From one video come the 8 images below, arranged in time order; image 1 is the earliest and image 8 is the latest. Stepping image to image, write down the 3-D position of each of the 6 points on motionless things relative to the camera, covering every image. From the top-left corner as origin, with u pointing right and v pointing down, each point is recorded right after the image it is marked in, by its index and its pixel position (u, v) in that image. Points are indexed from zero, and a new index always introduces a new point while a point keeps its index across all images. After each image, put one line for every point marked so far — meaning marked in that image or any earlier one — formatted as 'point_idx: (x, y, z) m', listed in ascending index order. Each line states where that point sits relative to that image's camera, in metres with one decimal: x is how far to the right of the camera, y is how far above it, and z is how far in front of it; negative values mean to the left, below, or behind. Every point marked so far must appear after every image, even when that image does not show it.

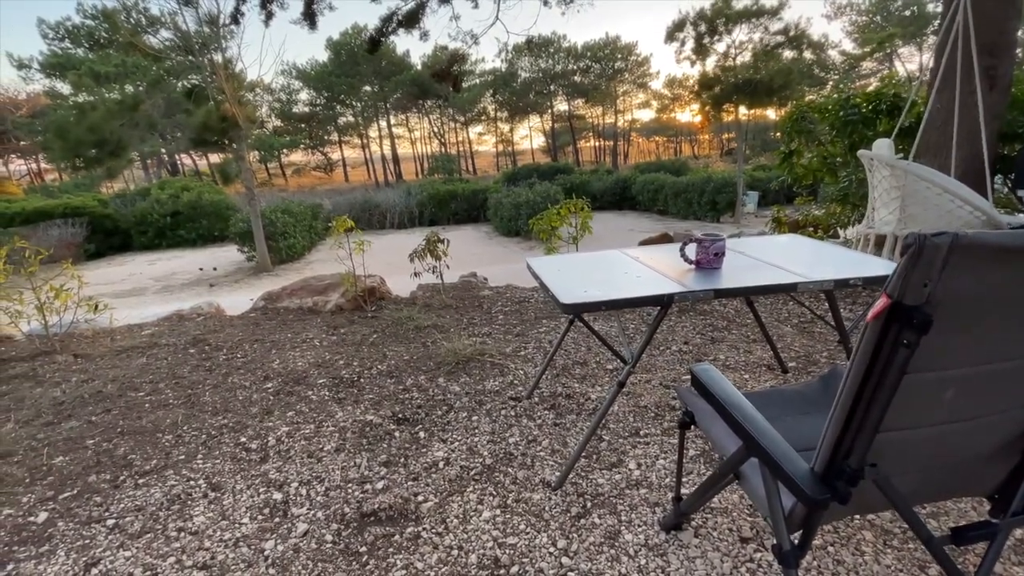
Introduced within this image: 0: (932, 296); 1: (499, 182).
0: (+0.6, 0.0, +0.7) m
1: (-0.4, +3.9, +17.7) m
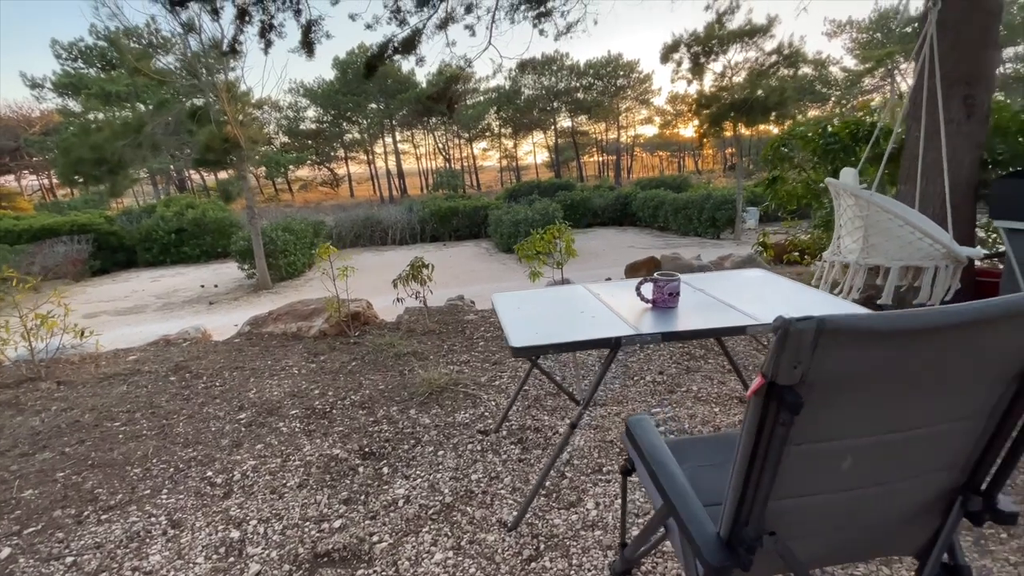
0: (+0.4, -0.1, +0.7) m
1: (-0.4, +3.3, +17.8) m
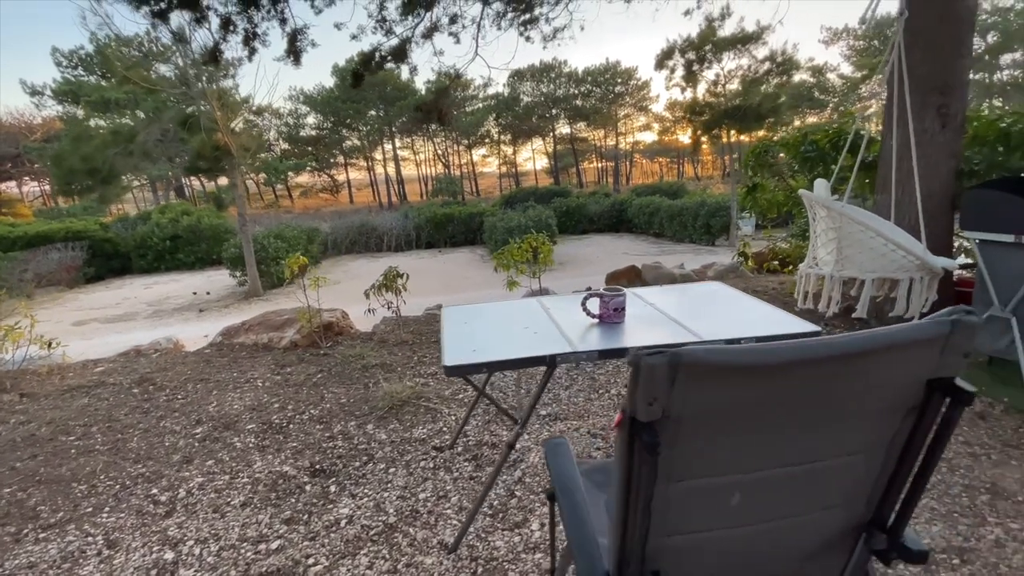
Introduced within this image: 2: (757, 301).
0: (+0.2, -0.2, +0.7) m
1: (-0.5, +3.1, +17.8) m
2: (+1.0, -0.1, +1.9) m
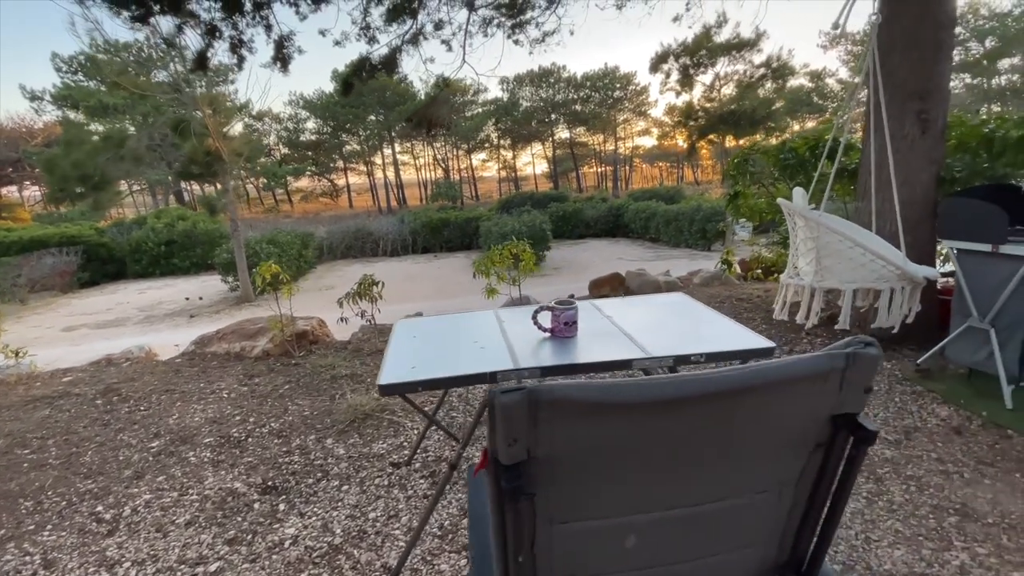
0: (0.0, -0.2, +0.6) m
1: (-0.7, +2.9, +17.8) m
2: (+0.8, -0.1, +1.9) m
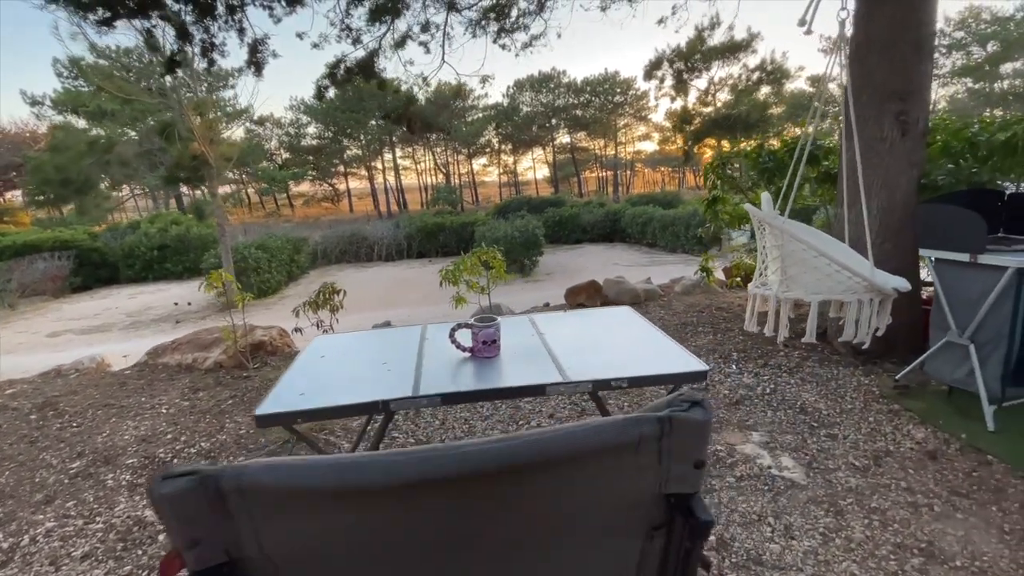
0: (-0.3, -0.2, +0.4) m
1: (-0.8, +2.7, +17.7) m
2: (+0.5, -0.2, +1.7) m
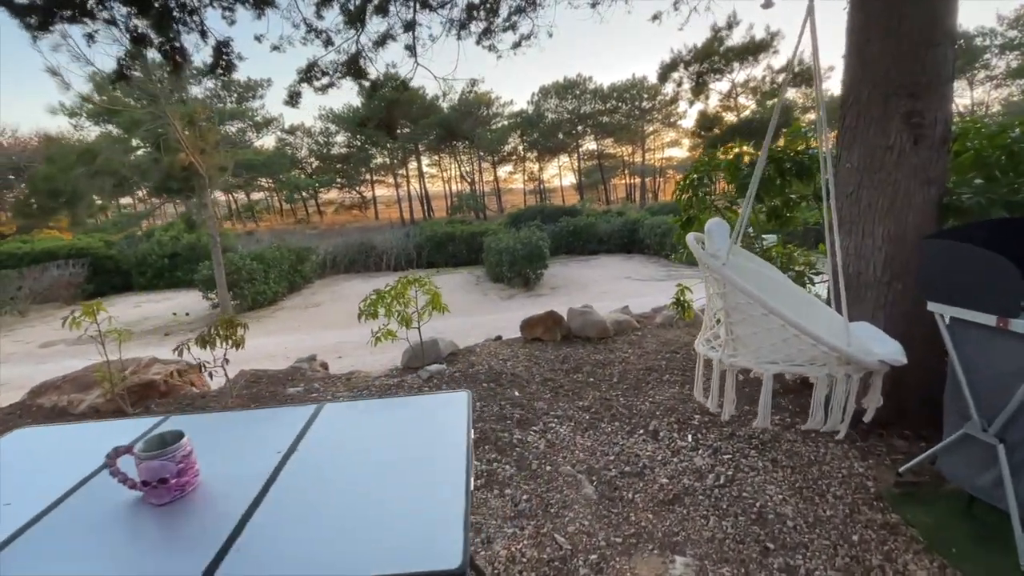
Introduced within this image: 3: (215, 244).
0: (-0.9, -0.4, -0.1) m
1: (-0.4, +2.3, +17.2) m
2: (-0.1, -0.4, +1.1) m
3: (-6.1, +0.9, +9.8) m
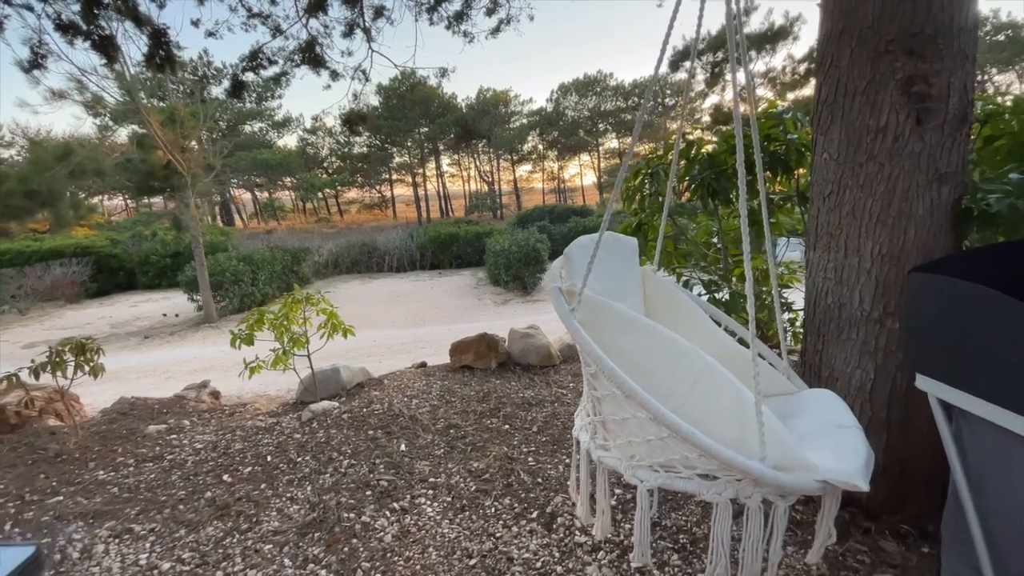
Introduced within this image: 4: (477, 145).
0: (-1.7, -0.5, -0.6) m
1: (-0.2, +2.2, +16.6) m
2: (-0.7, -0.5, +0.5) m
3: (-6.2, +0.9, +9.5) m
4: (-2.3, +5.6, +18.7) m
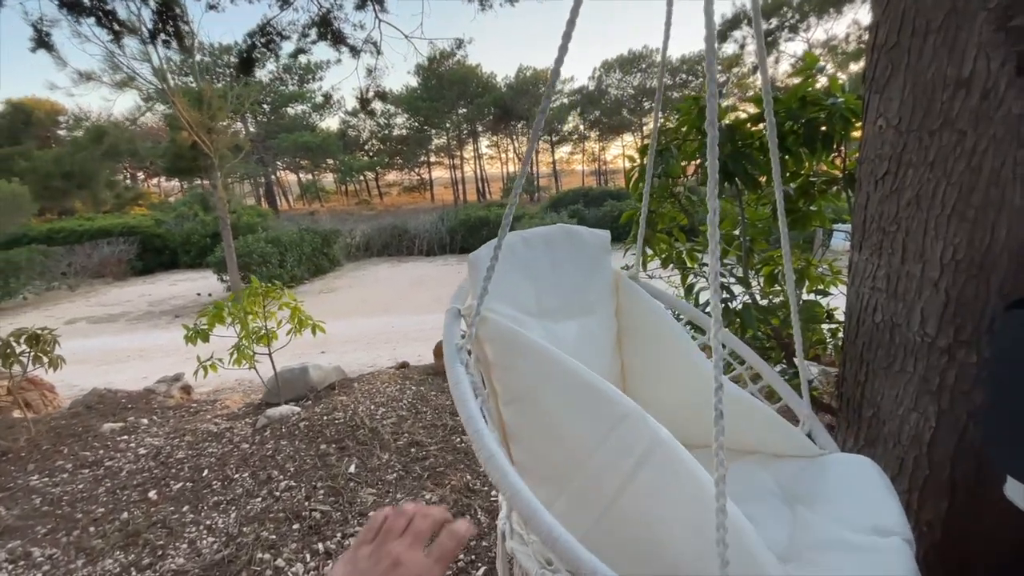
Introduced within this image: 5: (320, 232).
0: (-2.0, -0.6, -0.8) m
1: (+0.9, +2.7, +16.1) m
2: (-1.0, -0.5, +0.3) m
3: (-5.7, +1.2, +9.5) m
4: (-1.0, +6.2, +18.3) m
5: (-5.3, +1.5, +13.0) m
